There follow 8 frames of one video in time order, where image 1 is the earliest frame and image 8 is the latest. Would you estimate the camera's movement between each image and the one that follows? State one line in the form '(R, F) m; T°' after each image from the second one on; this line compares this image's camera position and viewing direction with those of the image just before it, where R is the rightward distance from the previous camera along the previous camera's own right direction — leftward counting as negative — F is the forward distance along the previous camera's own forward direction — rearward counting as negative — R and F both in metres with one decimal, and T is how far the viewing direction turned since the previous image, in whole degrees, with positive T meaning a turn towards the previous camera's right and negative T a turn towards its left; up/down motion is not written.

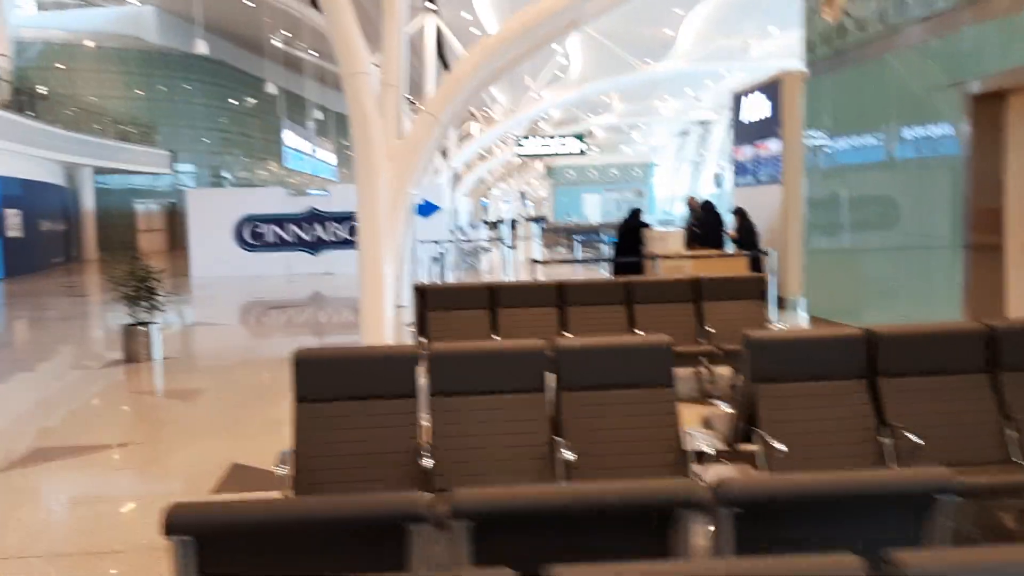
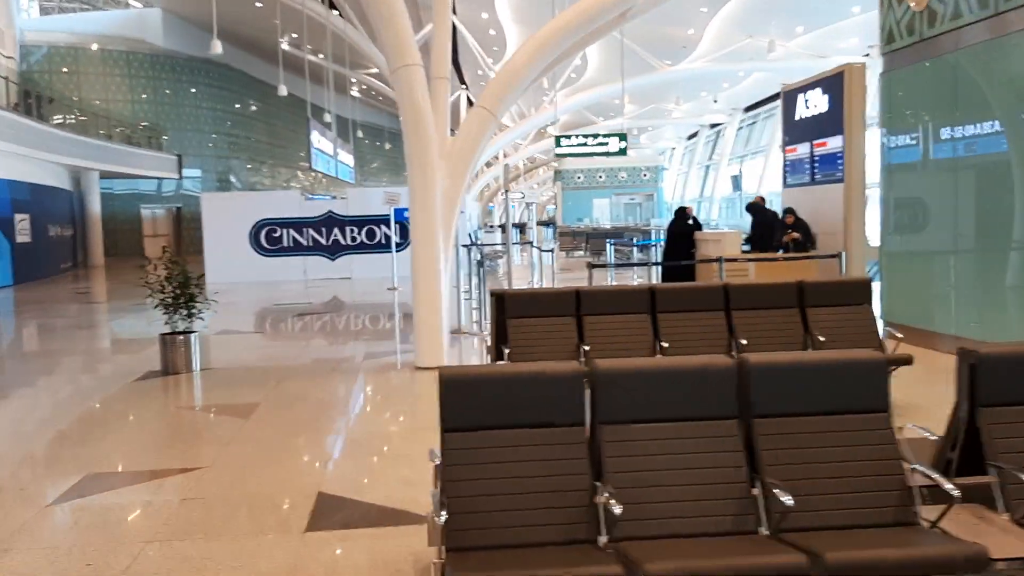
(-0.6, +0.6) m; 0°
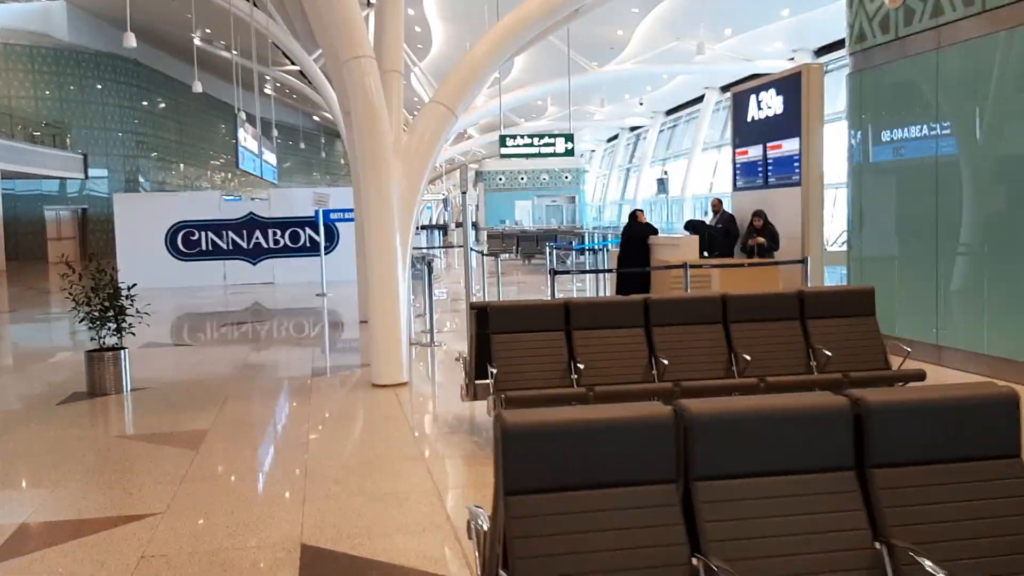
(-0.4, +0.6) m; +5°
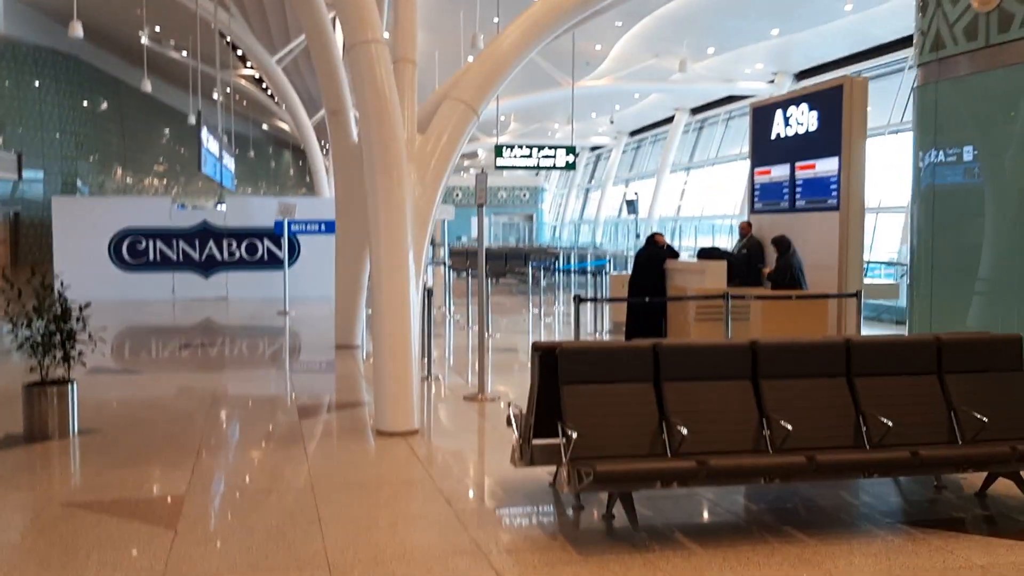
(-0.6, +1.2) m; +3°
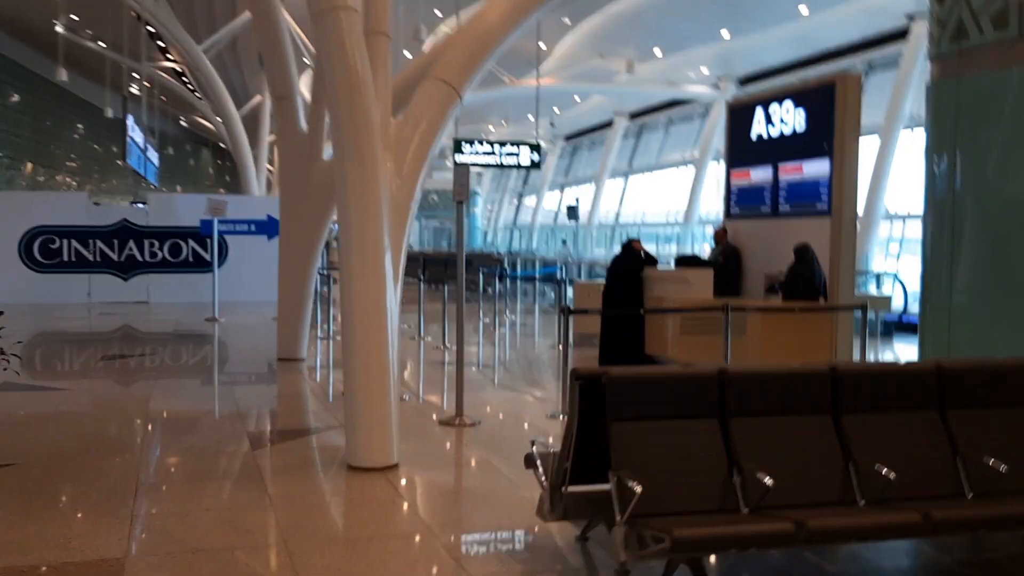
(-0.4, +0.9) m; +5°
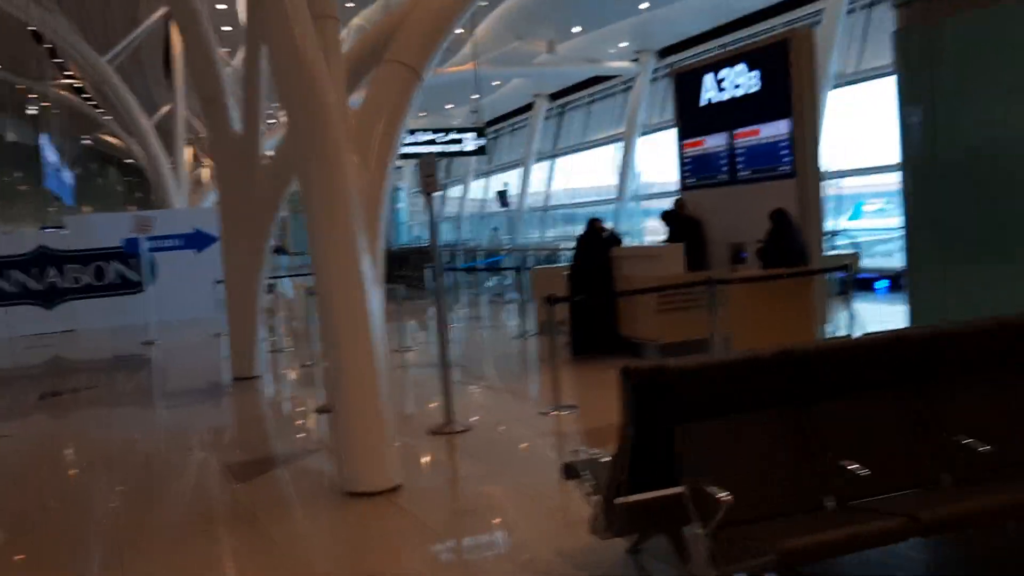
(-0.4, +0.4) m; +4°
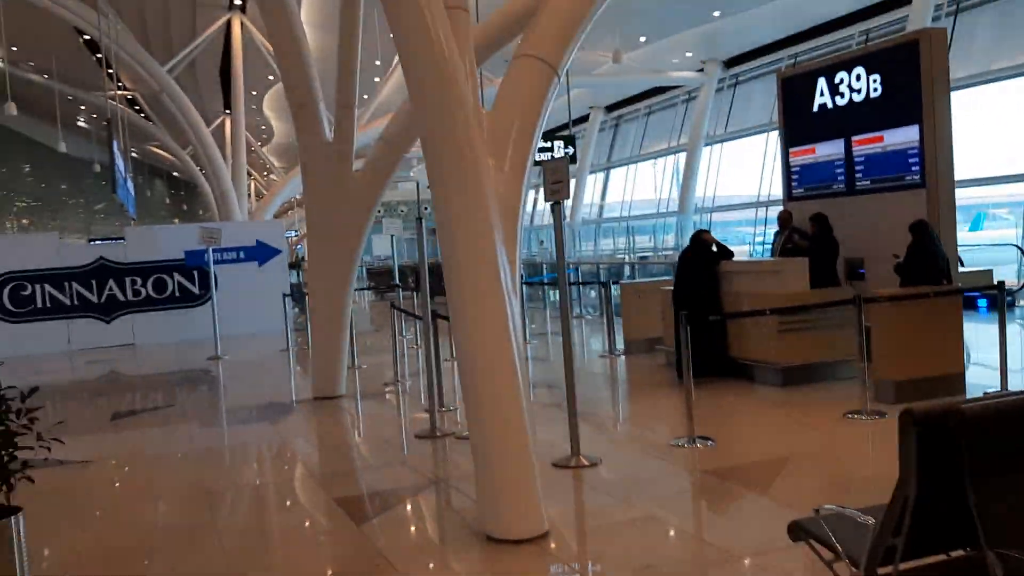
(-0.6, +0.6) m; -2°
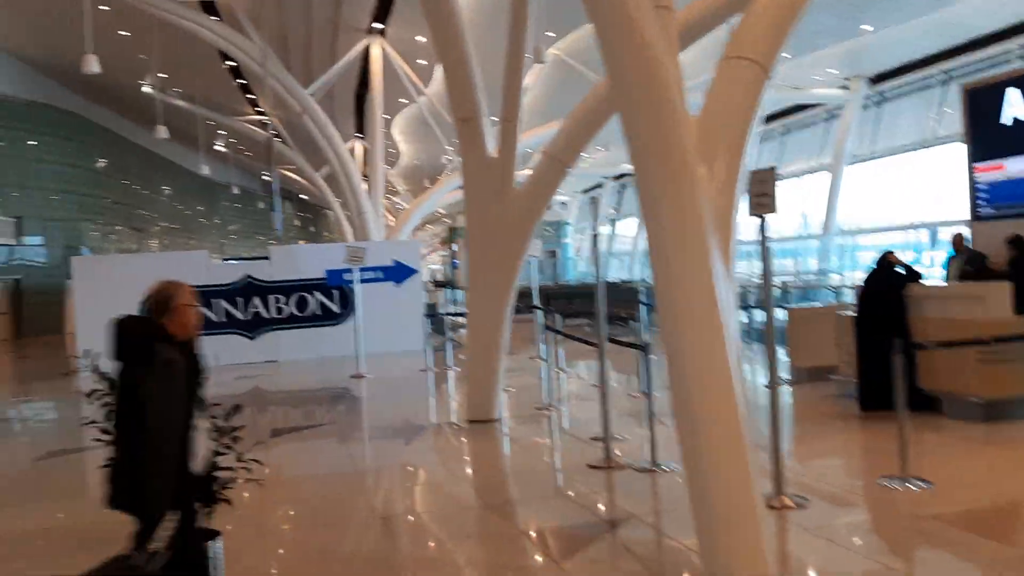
(-0.5, +0.3) m; -7°
